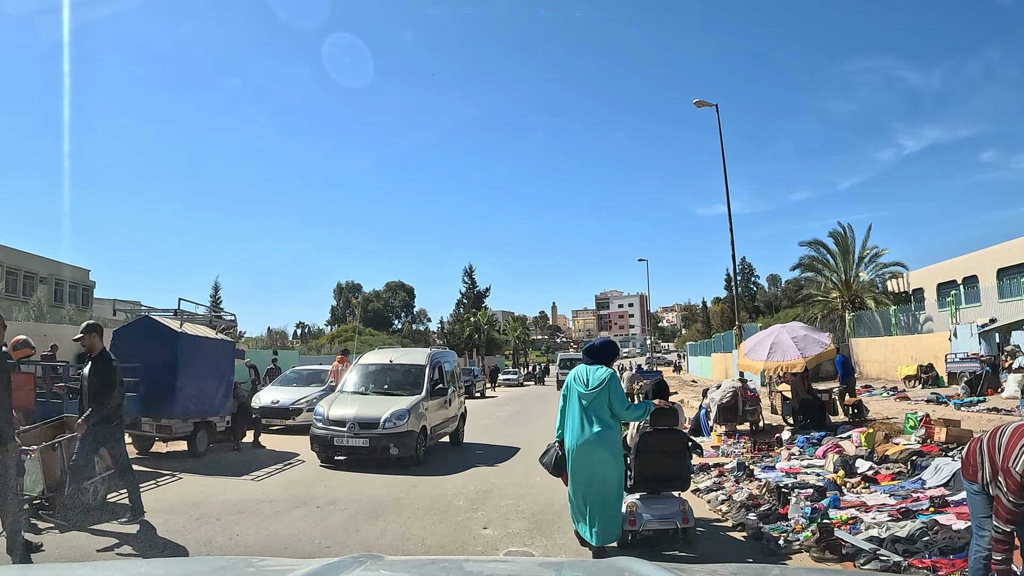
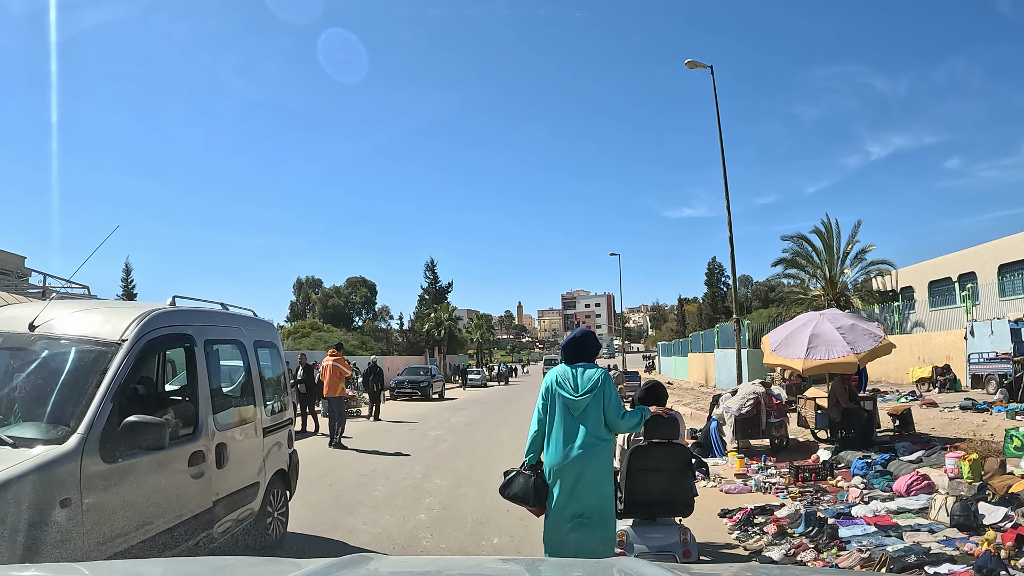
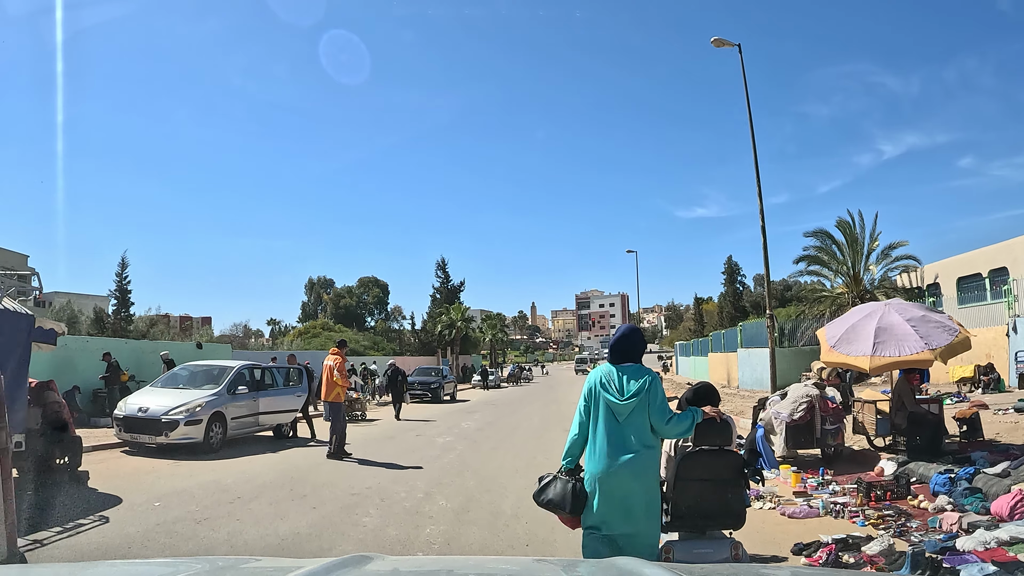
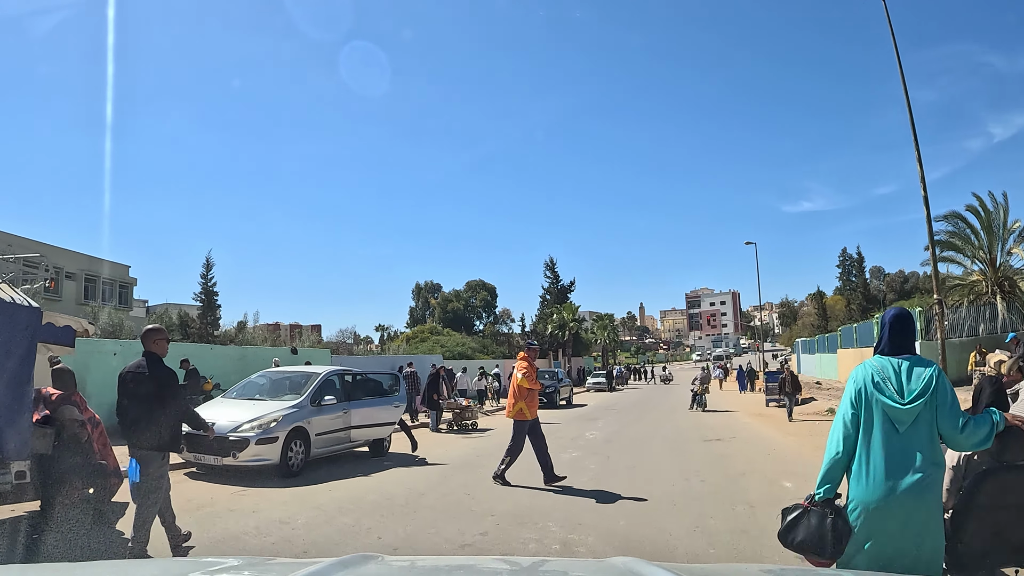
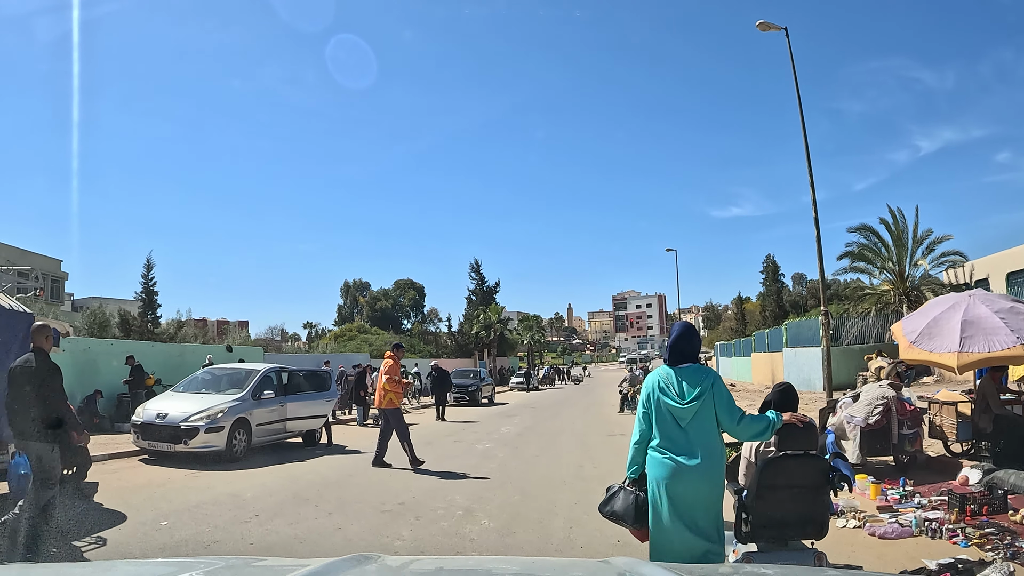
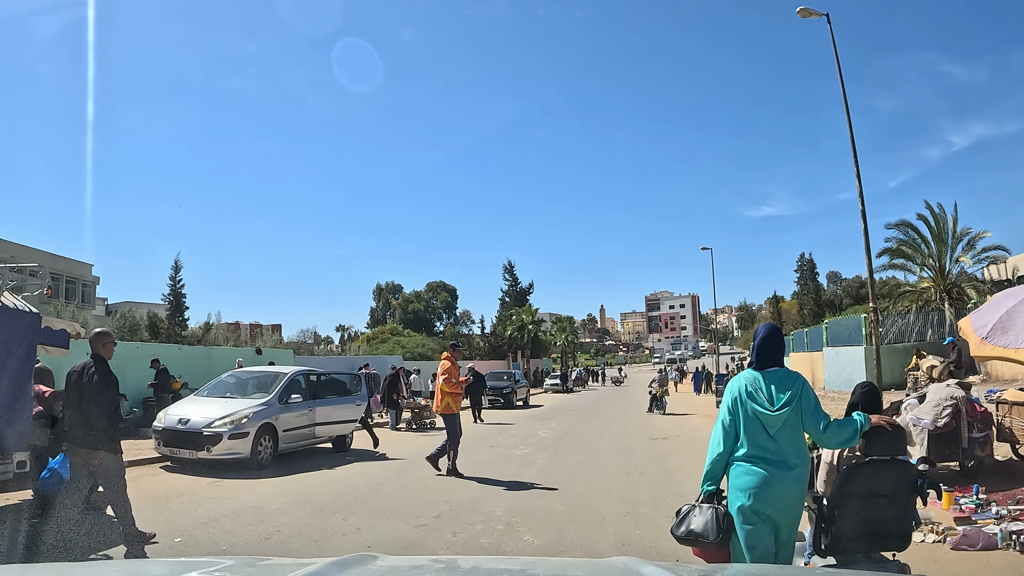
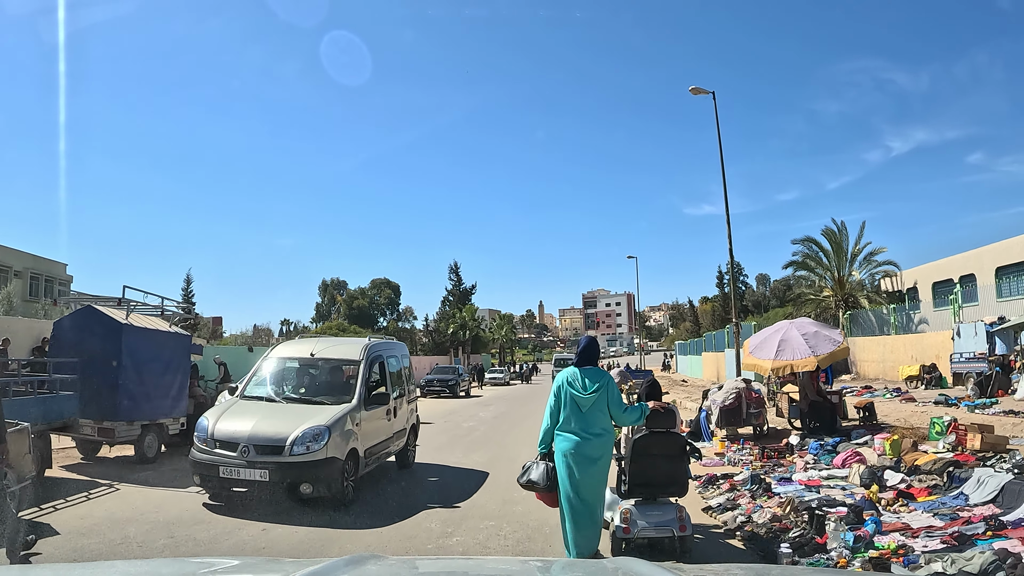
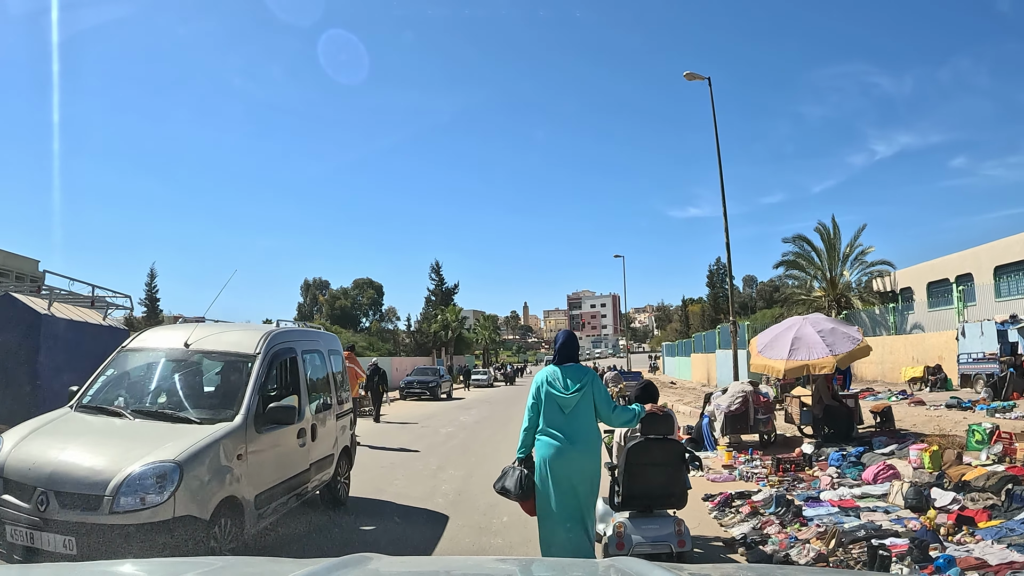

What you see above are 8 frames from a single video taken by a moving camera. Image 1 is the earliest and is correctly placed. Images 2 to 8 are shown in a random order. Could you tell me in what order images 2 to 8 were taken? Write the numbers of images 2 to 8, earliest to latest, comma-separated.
7, 8, 2, 3, 5, 6, 4
